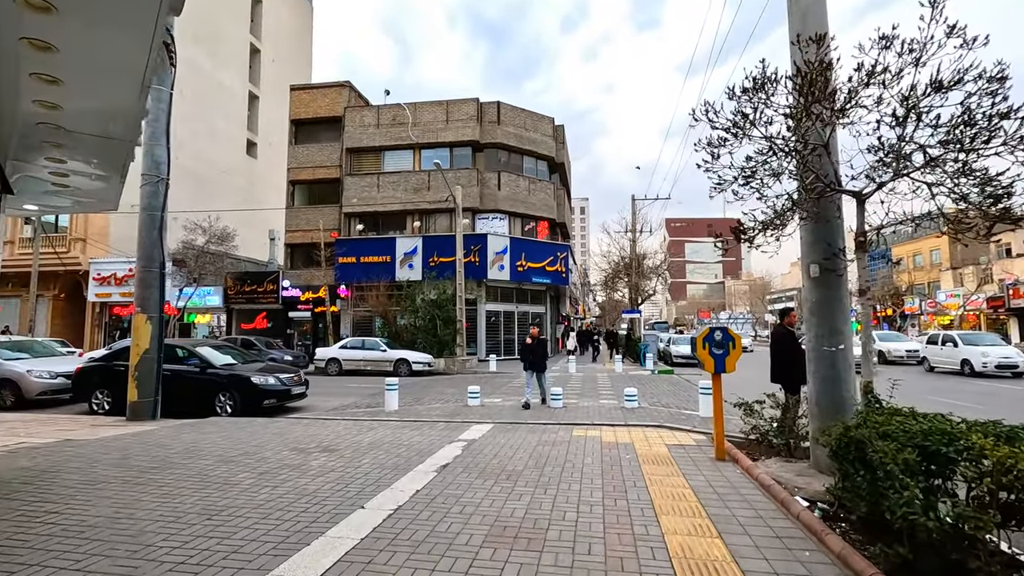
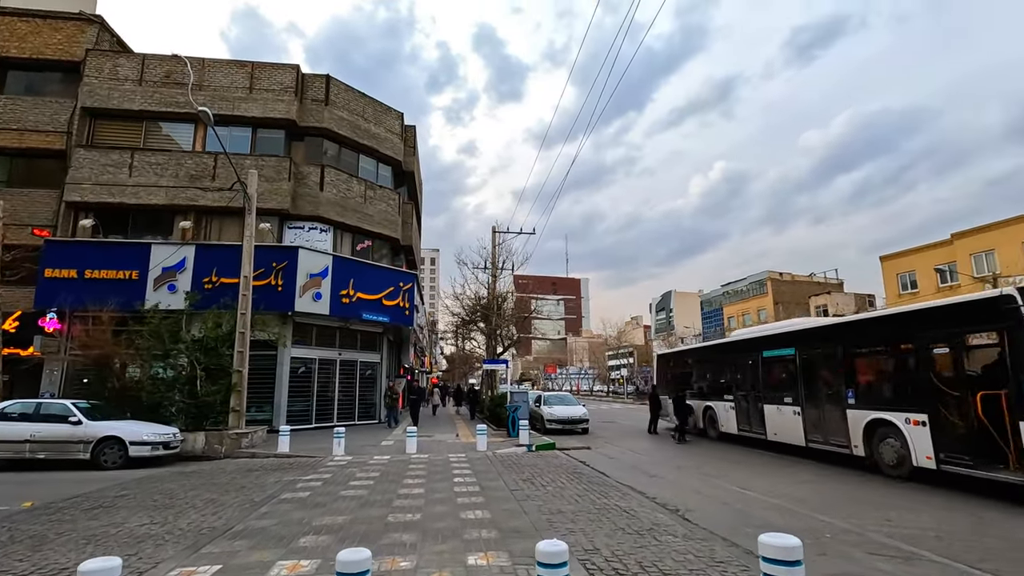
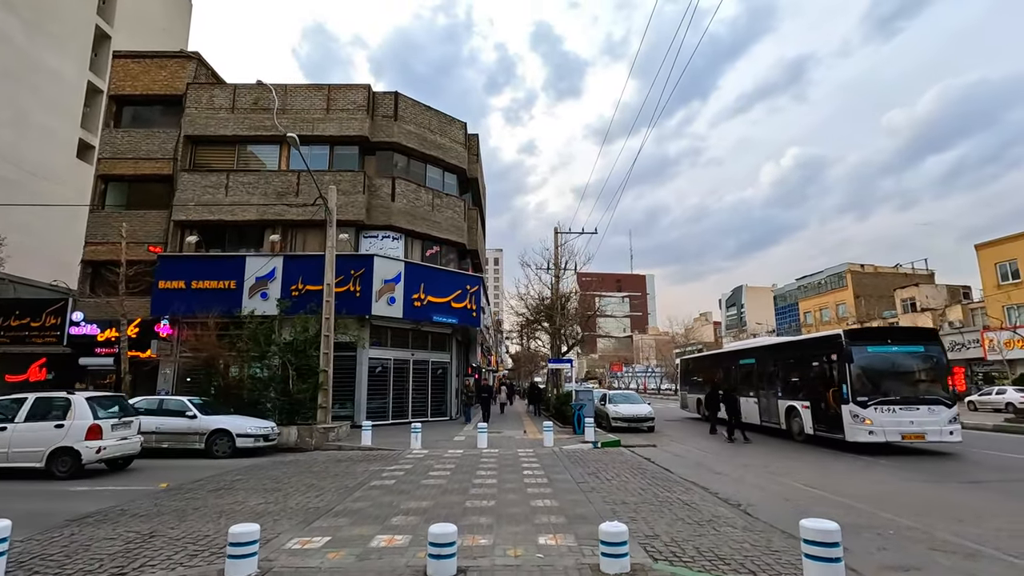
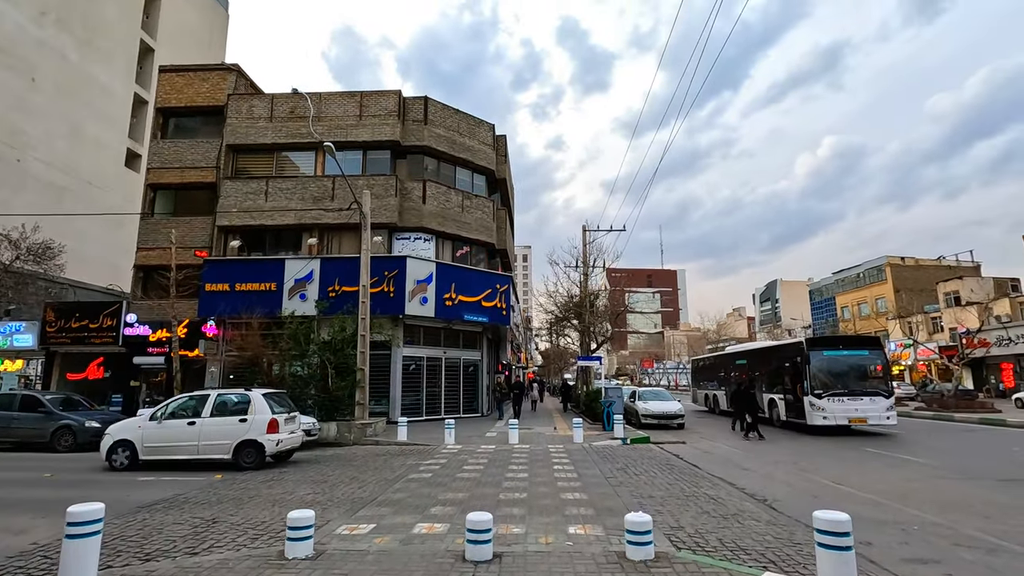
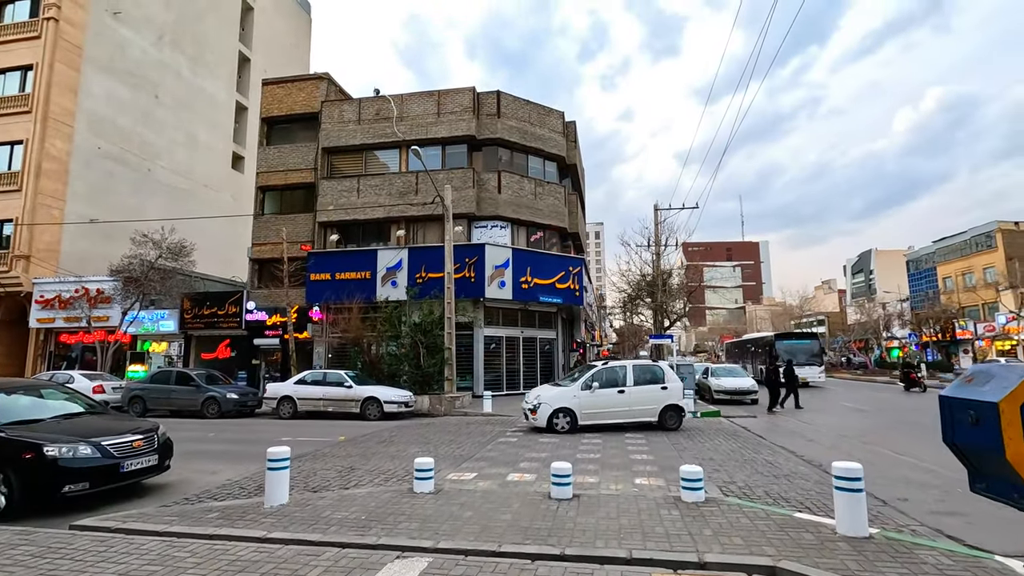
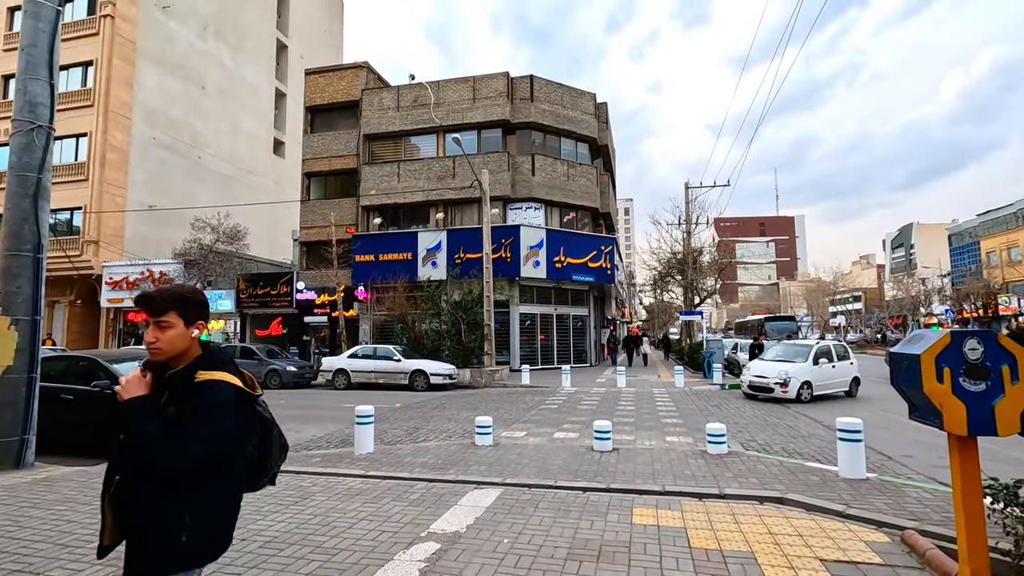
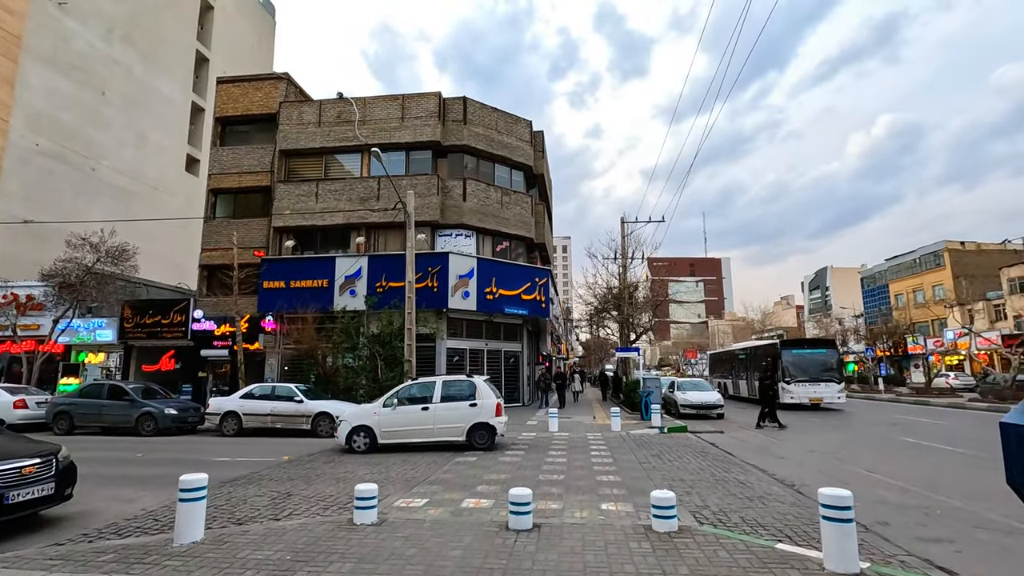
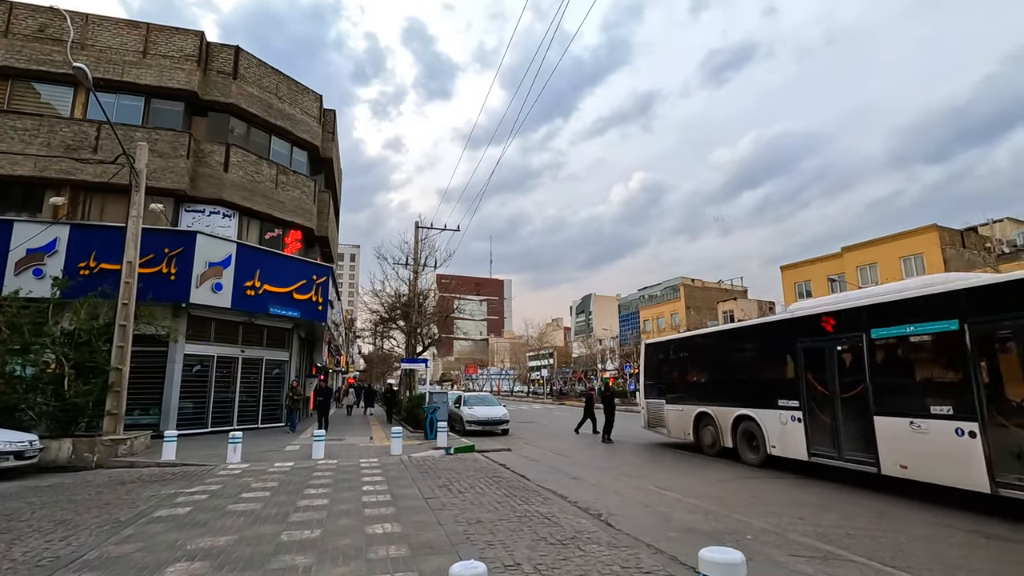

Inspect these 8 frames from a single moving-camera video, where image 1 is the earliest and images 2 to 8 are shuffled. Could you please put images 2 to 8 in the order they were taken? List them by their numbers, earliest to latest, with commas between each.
6, 5, 7, 4, 3, 2, 8
